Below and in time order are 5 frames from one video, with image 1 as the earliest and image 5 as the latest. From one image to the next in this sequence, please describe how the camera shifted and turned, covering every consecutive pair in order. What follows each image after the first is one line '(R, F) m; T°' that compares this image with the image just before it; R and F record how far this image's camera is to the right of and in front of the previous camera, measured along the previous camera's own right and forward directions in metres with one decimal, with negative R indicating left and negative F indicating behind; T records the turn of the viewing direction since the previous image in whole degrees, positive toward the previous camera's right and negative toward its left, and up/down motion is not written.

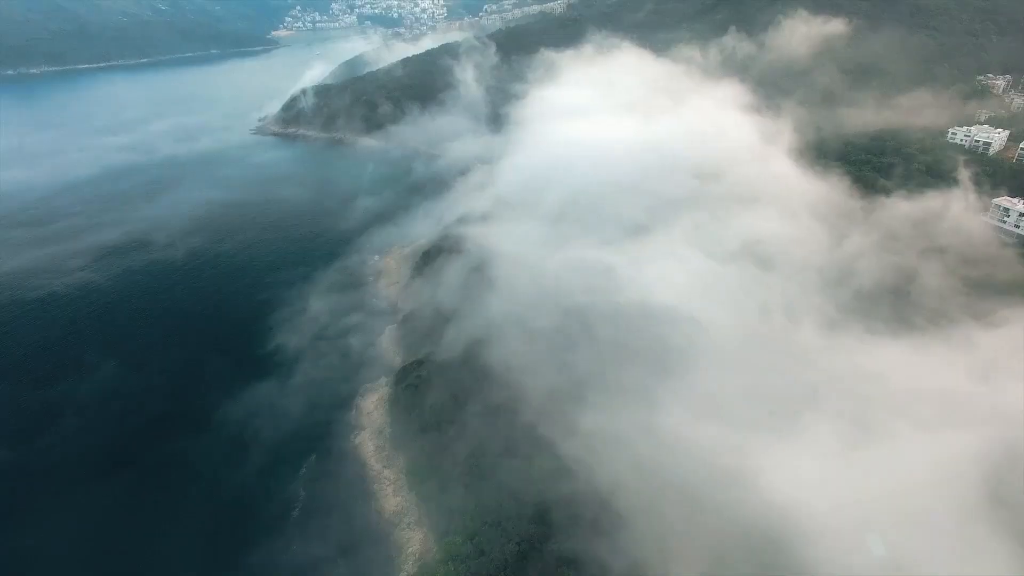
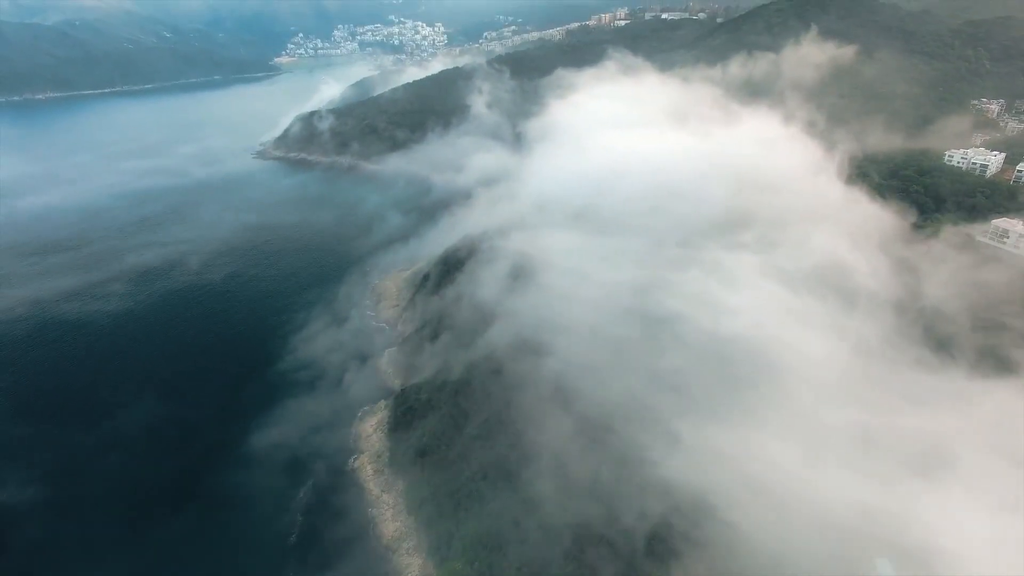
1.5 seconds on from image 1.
(-1.7, +0.2) m; 0°
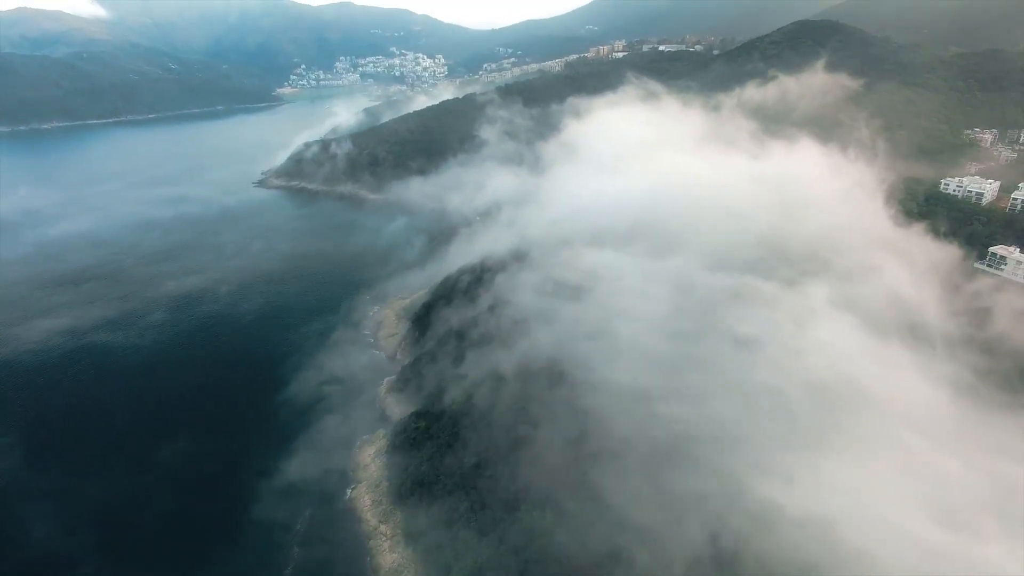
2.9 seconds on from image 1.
(-1.3, 0.0) m; 0°
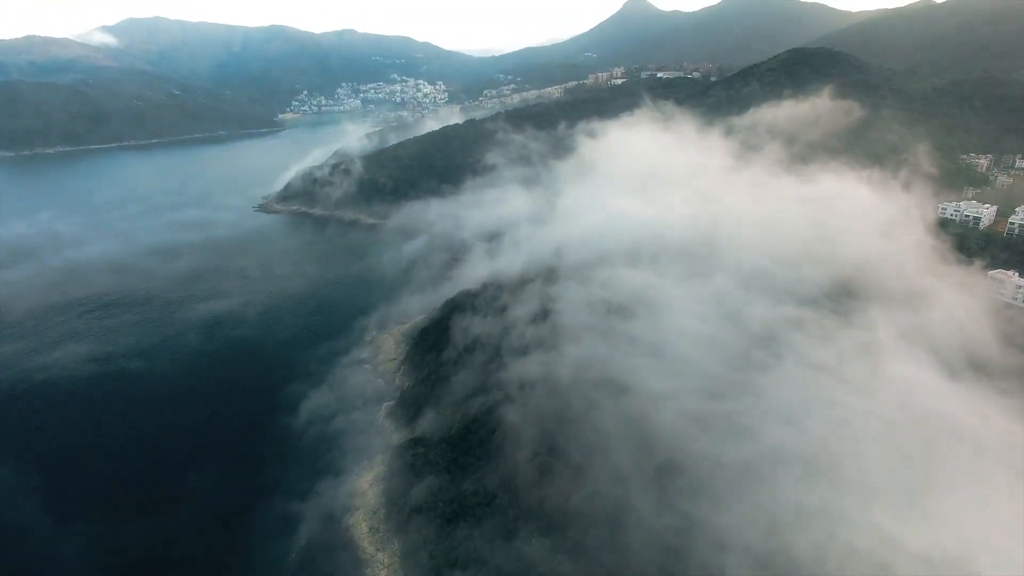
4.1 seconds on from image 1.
(+0.2, +0.1) m; 0°
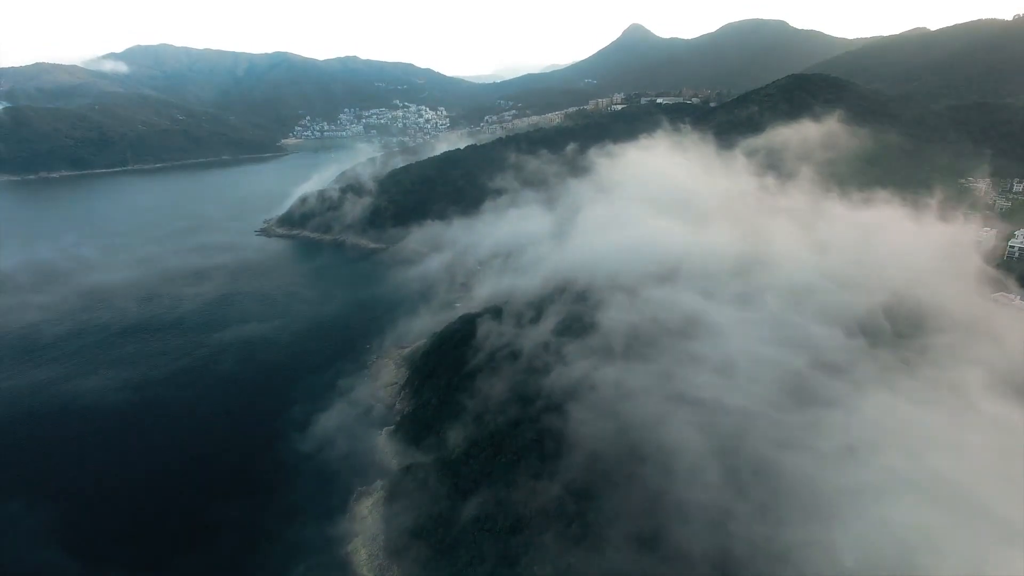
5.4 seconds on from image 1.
(-2.5, +0.2) m; 0°
